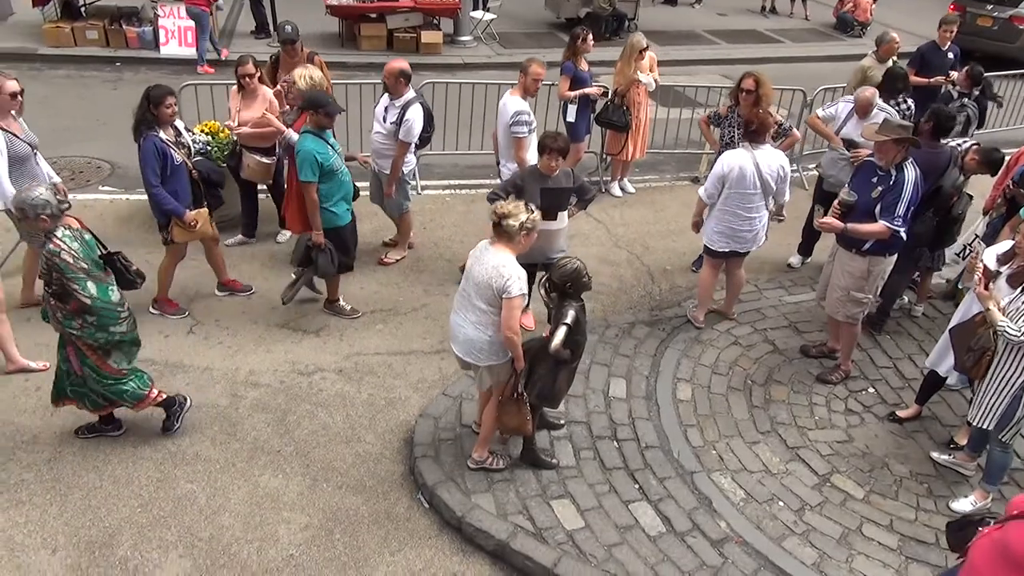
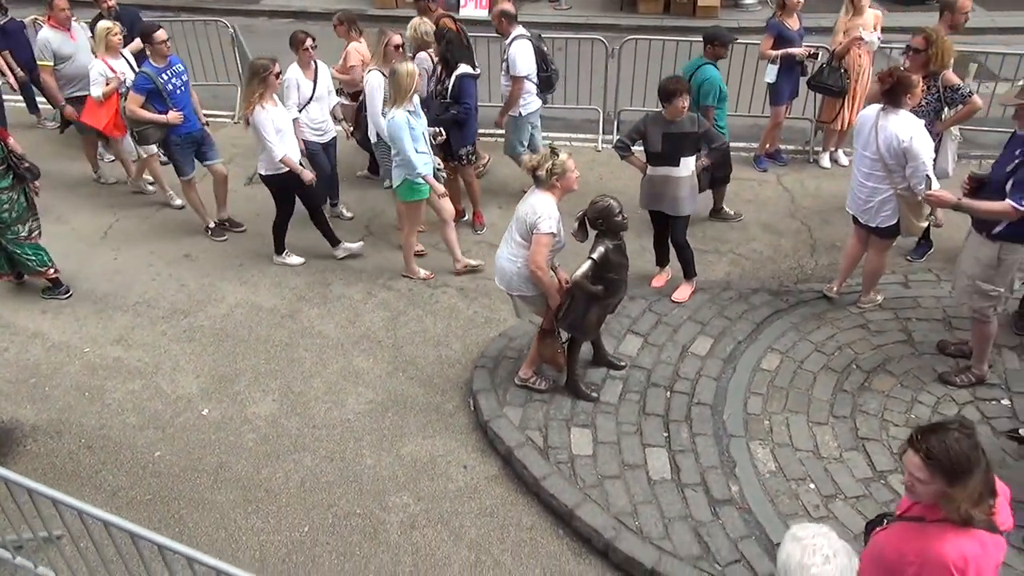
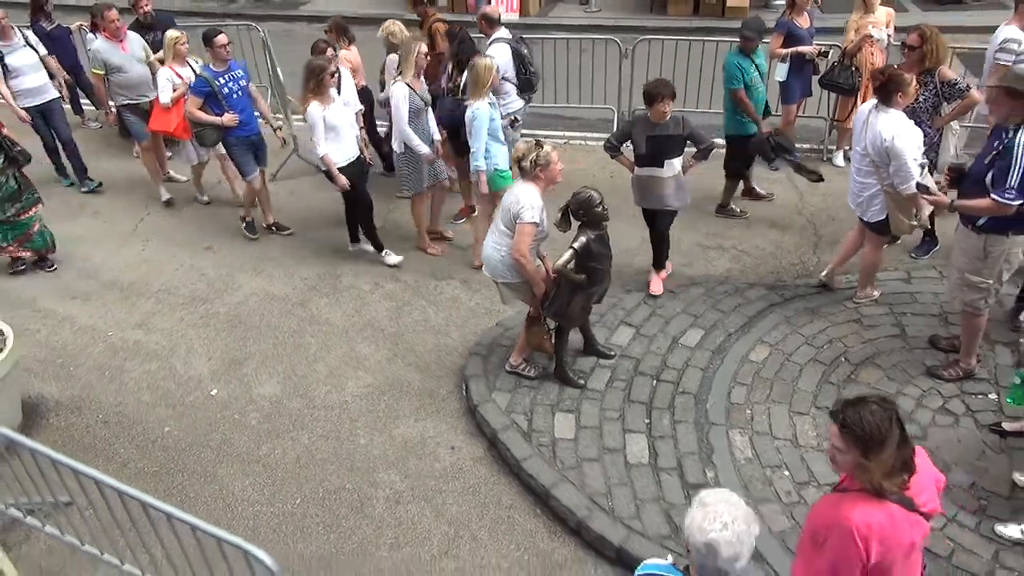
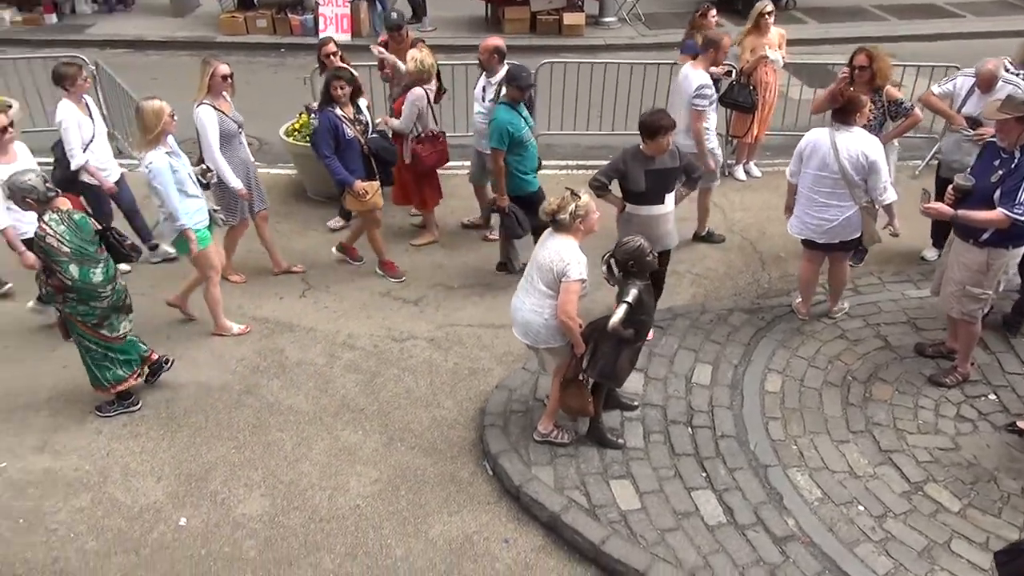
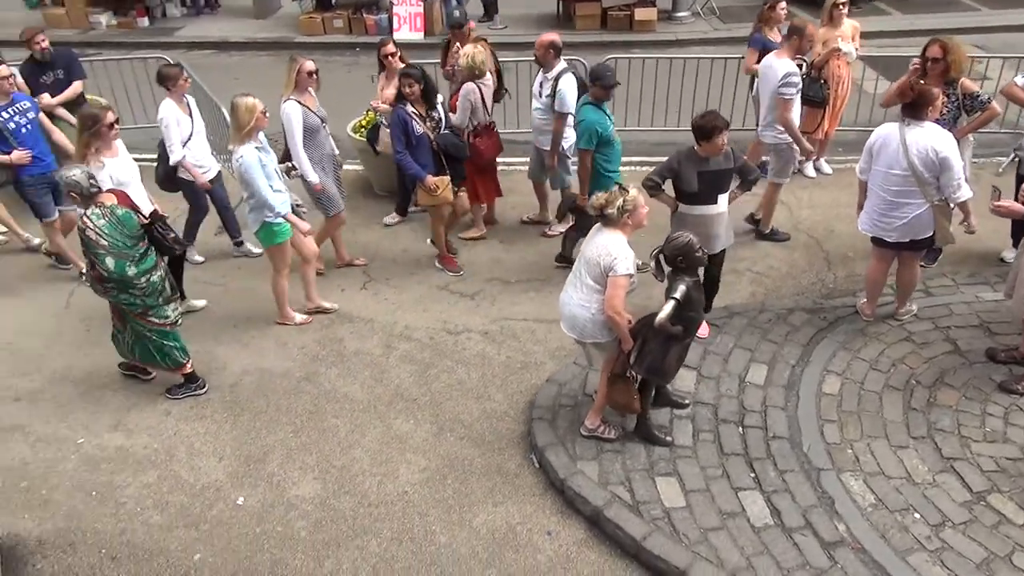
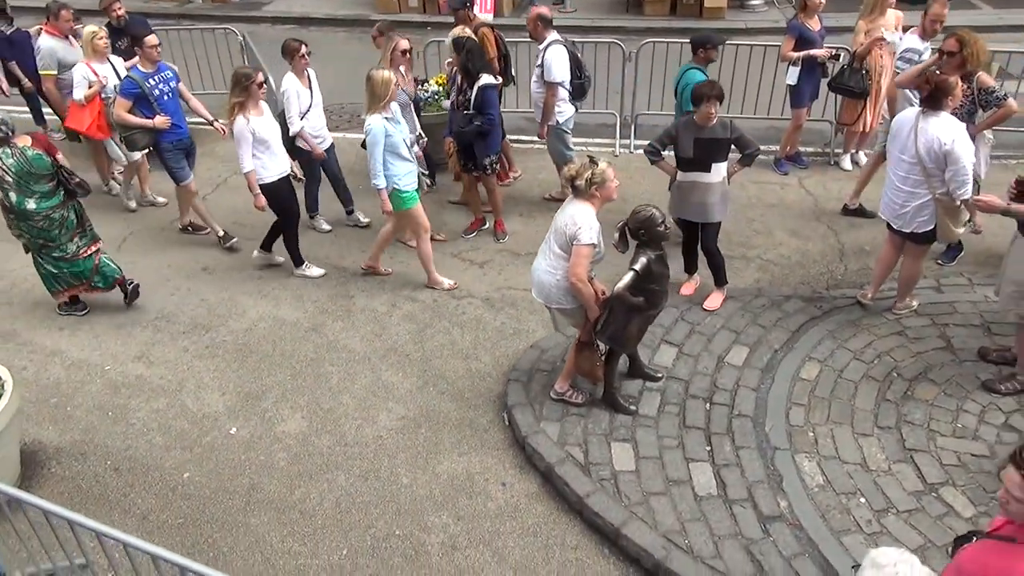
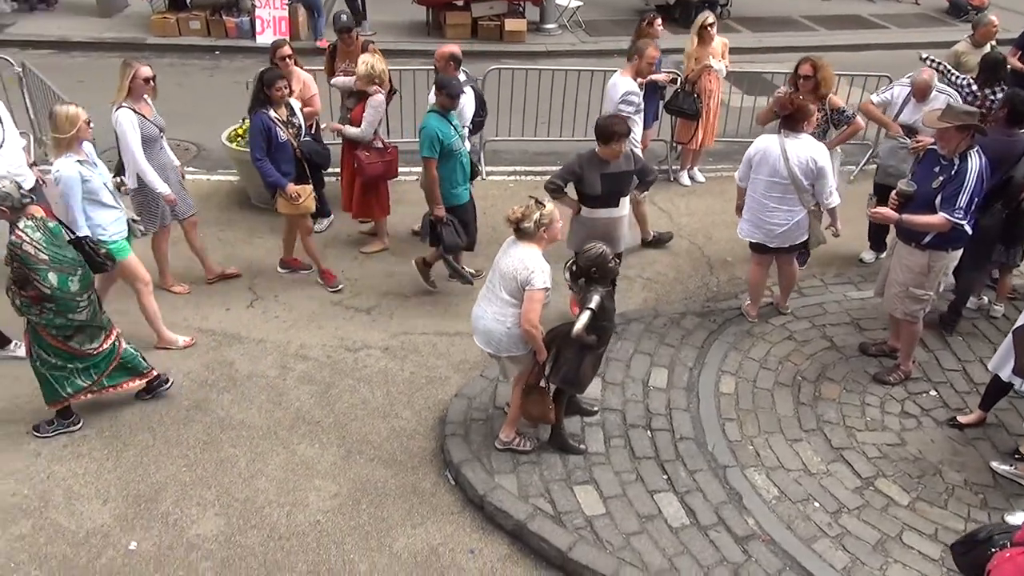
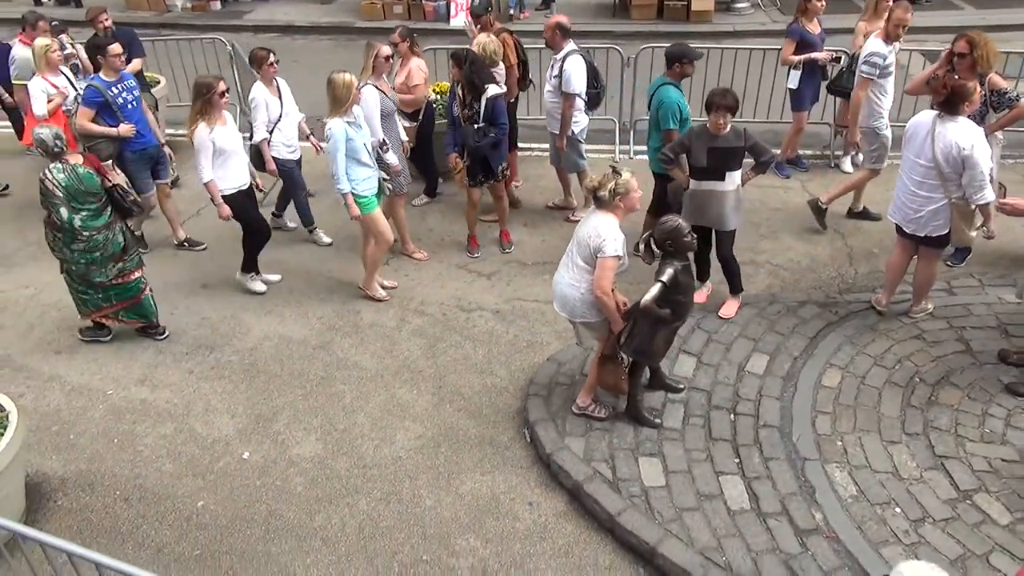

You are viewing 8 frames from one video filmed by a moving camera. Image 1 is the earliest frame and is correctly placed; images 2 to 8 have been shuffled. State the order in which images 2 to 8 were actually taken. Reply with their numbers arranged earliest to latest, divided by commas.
7, 4, 5, 8, 6, 2, 3
